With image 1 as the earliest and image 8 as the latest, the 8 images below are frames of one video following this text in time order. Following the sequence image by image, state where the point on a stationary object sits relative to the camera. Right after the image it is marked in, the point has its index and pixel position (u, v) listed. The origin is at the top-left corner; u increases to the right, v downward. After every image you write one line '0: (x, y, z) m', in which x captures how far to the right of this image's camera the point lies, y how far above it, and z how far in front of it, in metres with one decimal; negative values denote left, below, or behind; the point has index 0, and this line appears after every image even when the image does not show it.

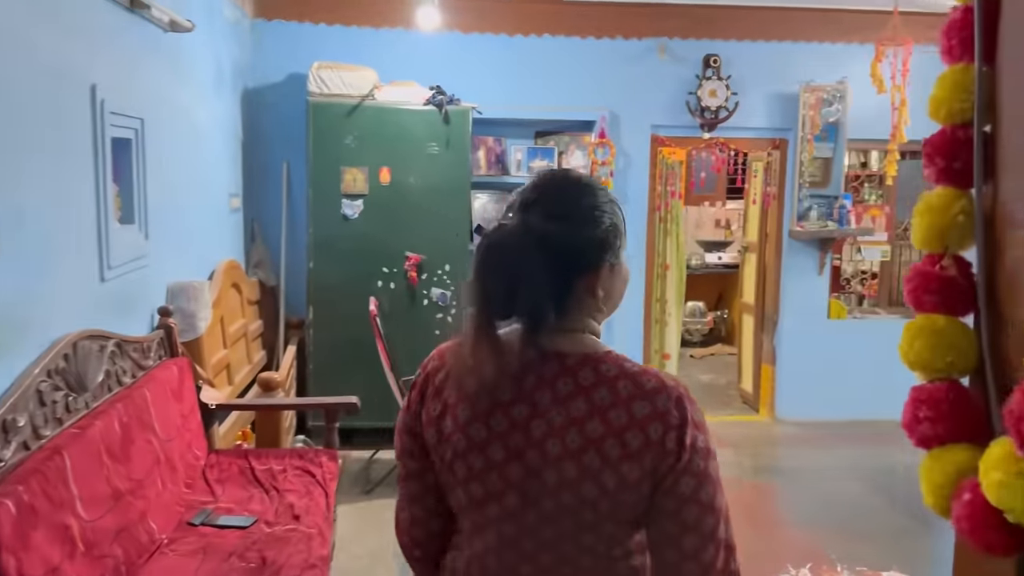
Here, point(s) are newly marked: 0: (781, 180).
0: (+1.6, +0.7, +5.0) m
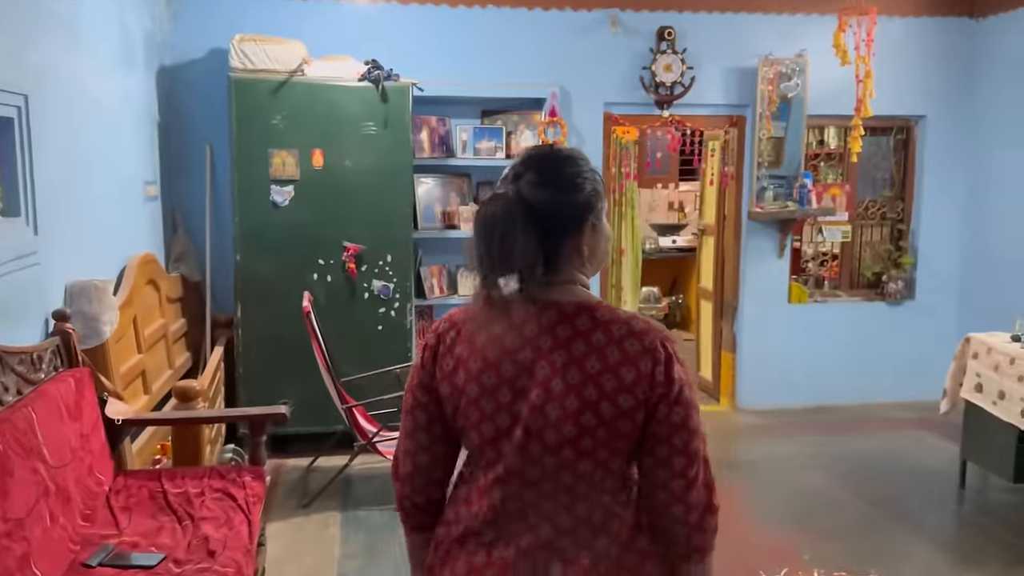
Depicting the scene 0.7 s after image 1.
0: (+1.3, +0.7, +4.8) m
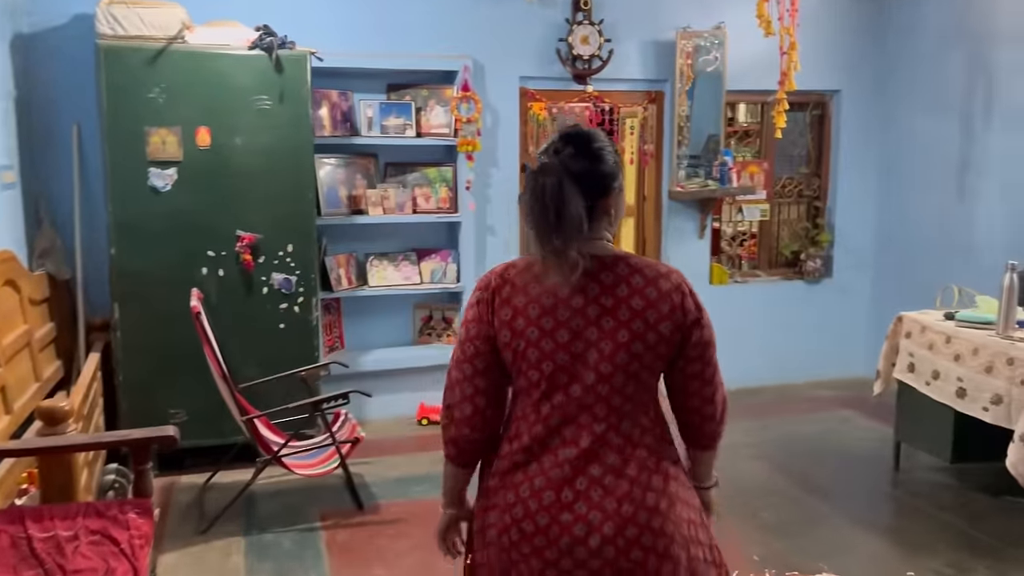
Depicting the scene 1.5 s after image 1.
0: (+0.8, +0.8, +4.6) m
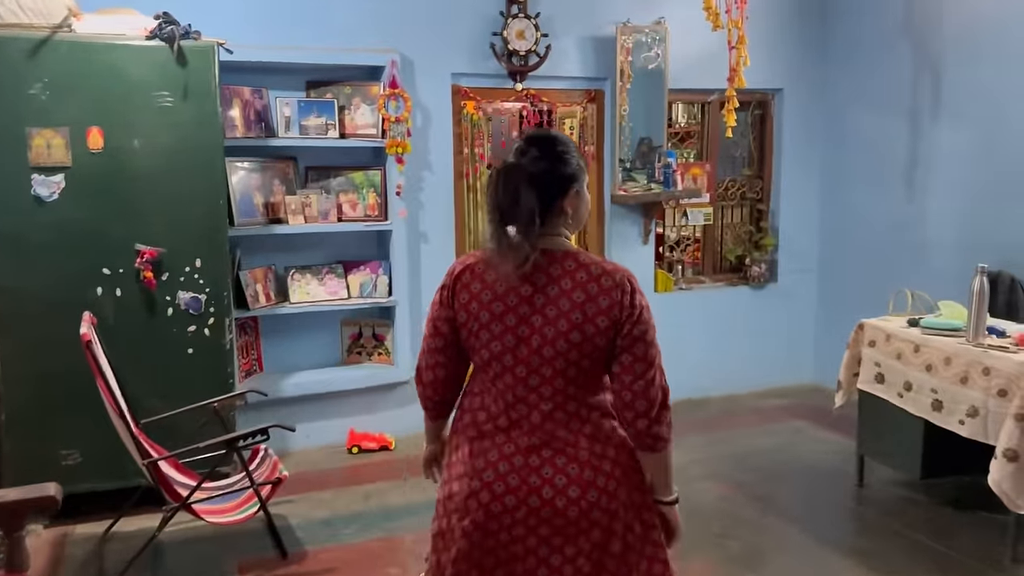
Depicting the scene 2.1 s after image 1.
0: (+0.5, +0.8, +4.4) m
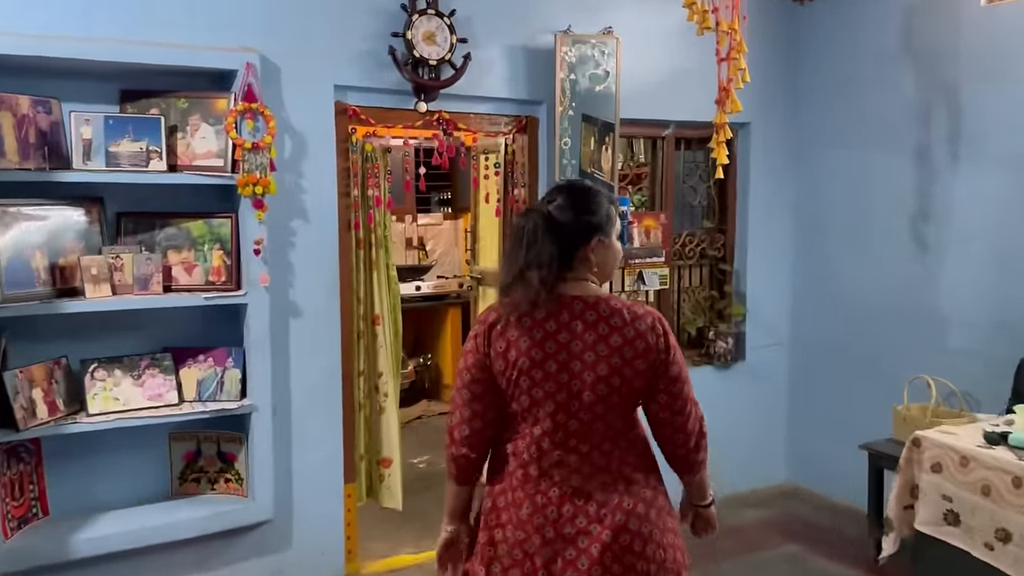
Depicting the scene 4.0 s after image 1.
0: (+0.1, +0.4, +3.3) m
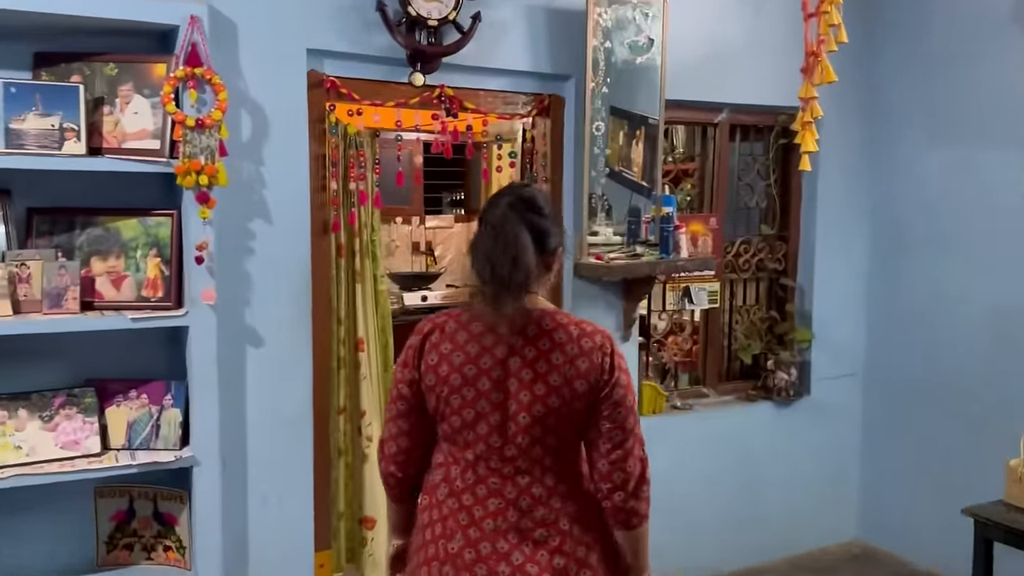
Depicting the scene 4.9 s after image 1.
0: (+0.1, +0.4, +2.7) m
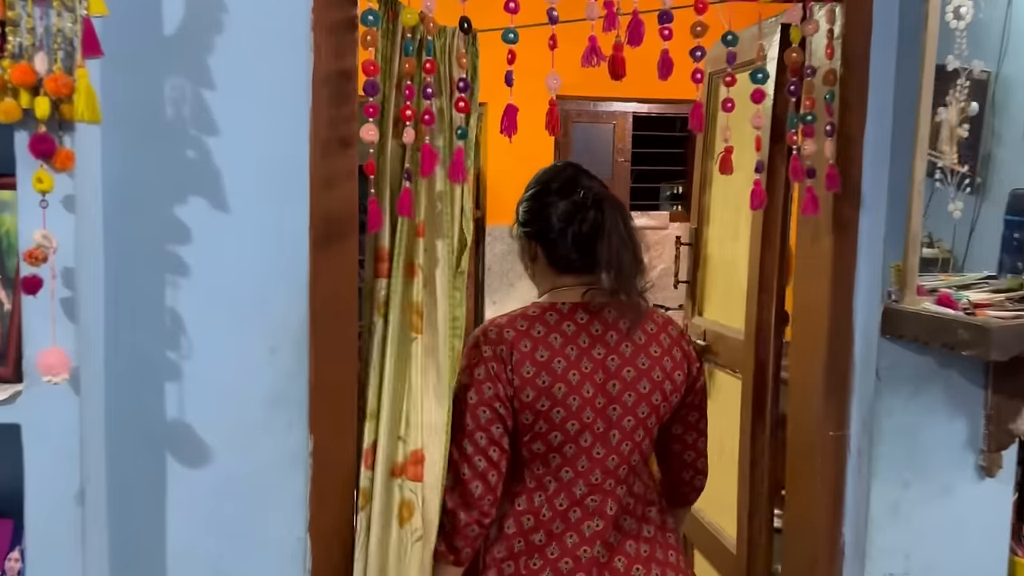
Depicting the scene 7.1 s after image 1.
0: (+0.5, +0.3, +1.3) m
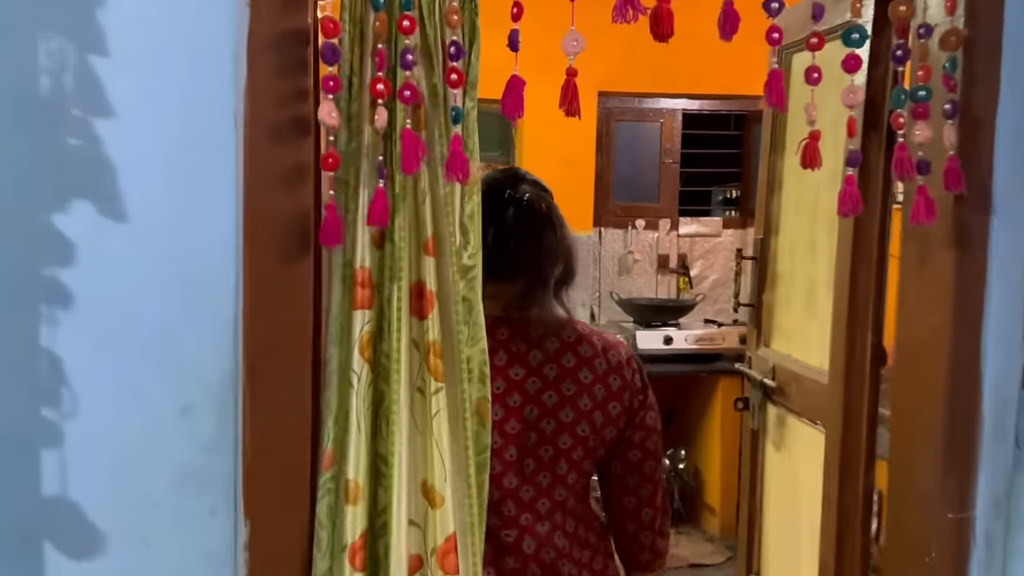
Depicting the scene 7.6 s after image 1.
0: (+0.5, +0.2, +0.9) m
